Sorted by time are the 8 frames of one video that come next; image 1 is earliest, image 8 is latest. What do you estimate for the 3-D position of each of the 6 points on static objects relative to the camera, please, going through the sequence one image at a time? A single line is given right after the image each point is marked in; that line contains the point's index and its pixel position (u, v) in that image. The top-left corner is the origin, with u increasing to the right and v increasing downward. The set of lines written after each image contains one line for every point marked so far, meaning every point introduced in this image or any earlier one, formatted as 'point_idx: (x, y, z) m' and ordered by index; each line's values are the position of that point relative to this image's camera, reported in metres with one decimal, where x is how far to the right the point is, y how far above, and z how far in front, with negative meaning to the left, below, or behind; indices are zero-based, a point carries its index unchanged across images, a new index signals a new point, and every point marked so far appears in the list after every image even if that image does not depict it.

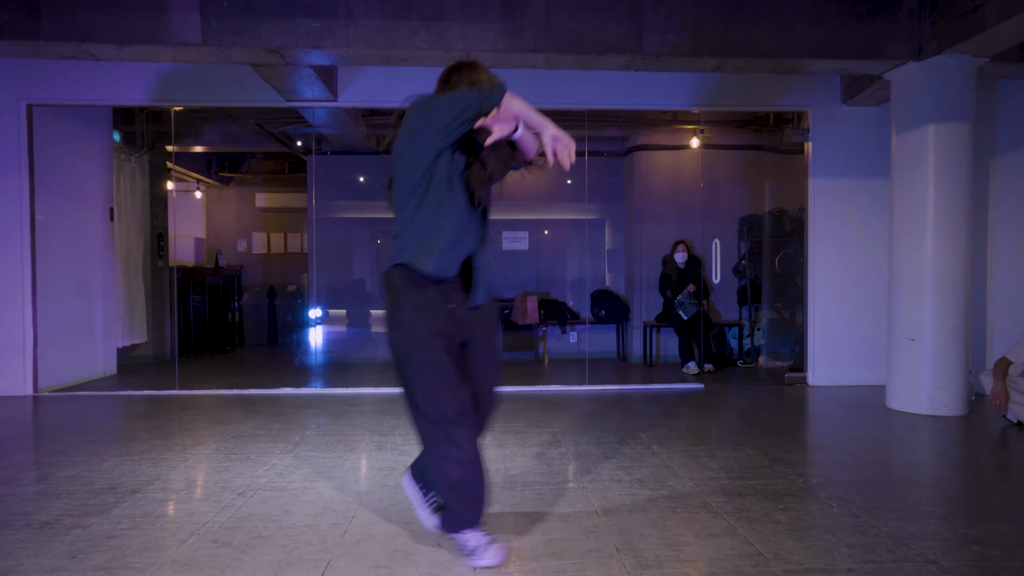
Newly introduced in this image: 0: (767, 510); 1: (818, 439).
0: (+1.1, -1.0, +2.9) m
1: (+2.1, -1.0, +4.5) m
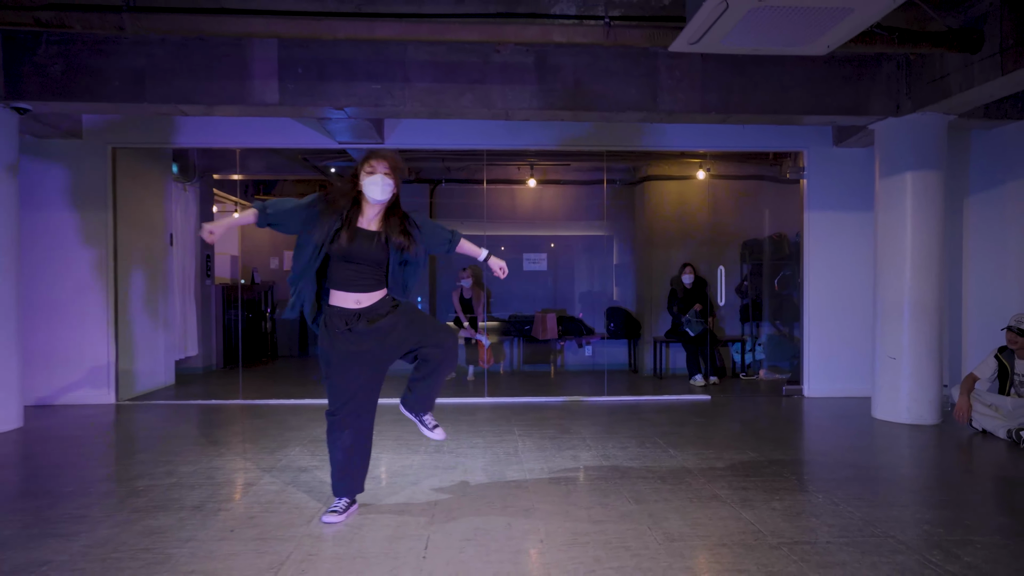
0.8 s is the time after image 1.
0: (+1.4, -1.2, +3.6) m
1: (+2.4, -1.2, +5.2) m
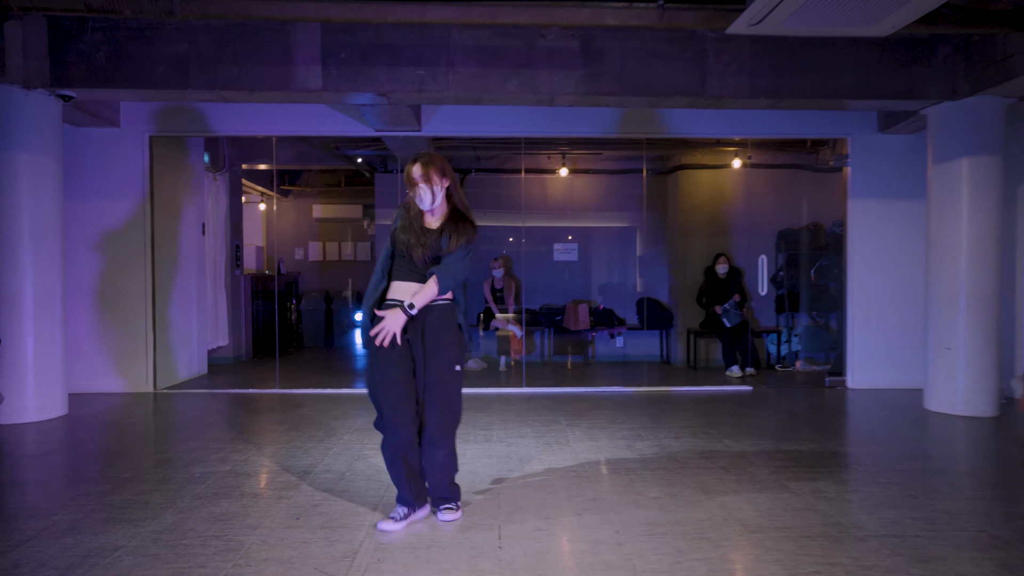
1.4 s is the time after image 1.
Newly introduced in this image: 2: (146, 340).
0: (+1.7, -1.1, +3.5) m
1: (+2.7, -1.1, +5.1) m
2: (-3.7, -0.5, +6.6) m
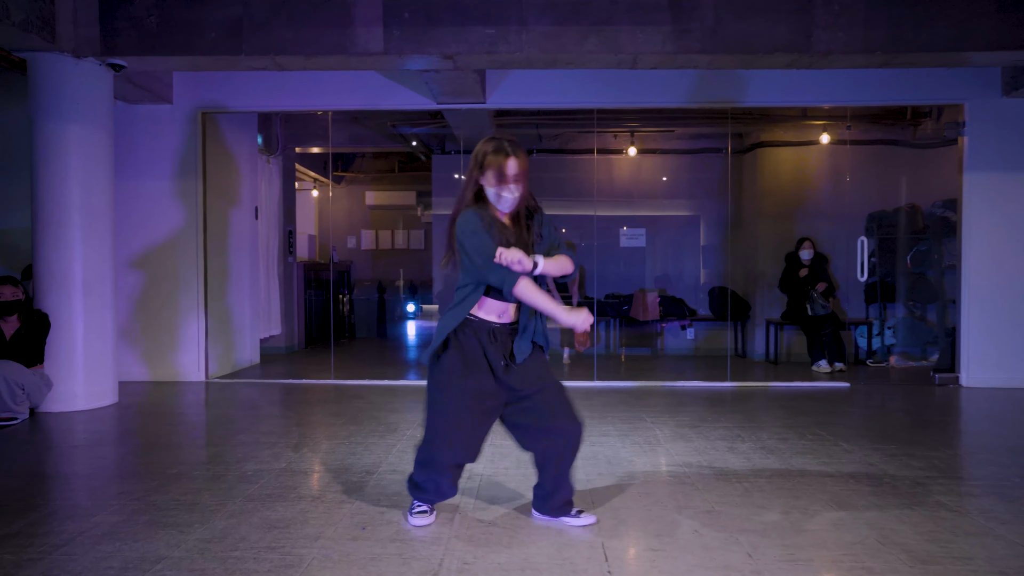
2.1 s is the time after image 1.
0: (+2.2, -1.0, +2.8) m
1: (+3.3, -1.0, +4.4) m
2: (-3.0, -0.4, +6.3) m
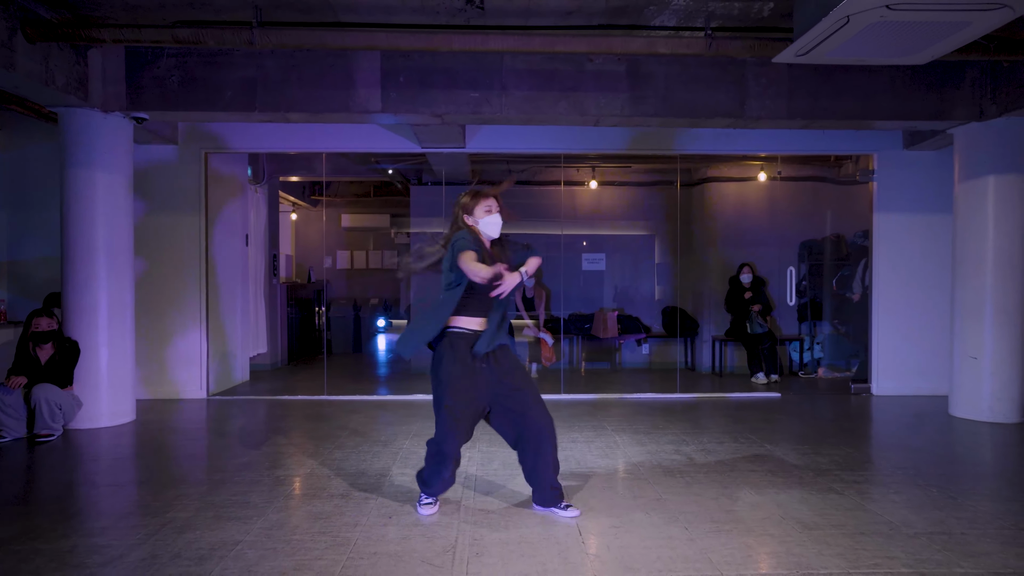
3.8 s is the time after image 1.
0: (+2.1, -1.2, +3.7) m
1: (+3.1, -1.3, +5.3) m
2: (-3.3, -0.6, +6.9) m
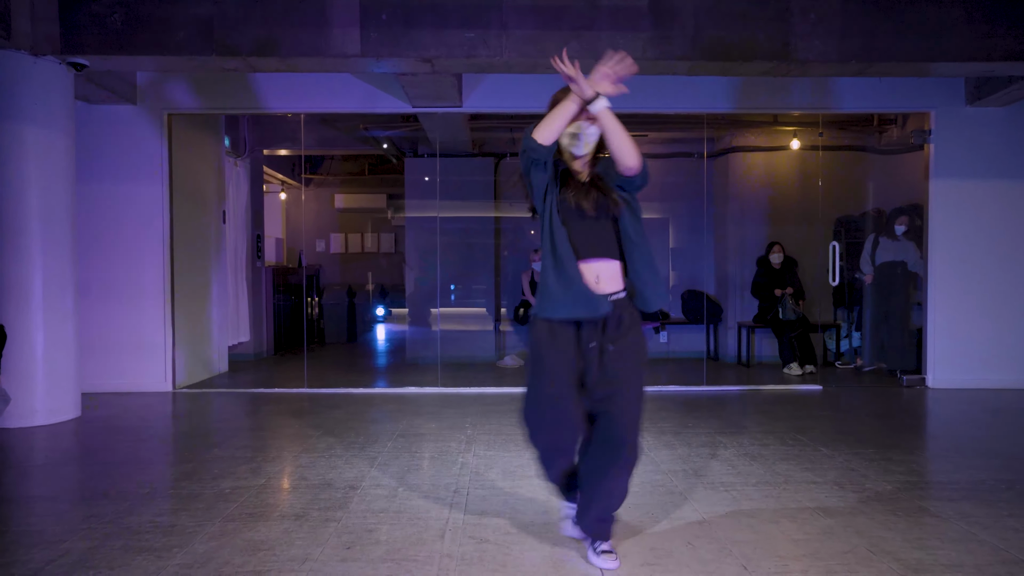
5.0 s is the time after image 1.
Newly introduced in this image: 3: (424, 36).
0: (+2.1, -1.0, +2.9) m
1: (+3.1, -1.1, +4.5) m
2: (-3.3, -0.4, +6.1) m
3: (-0.6, +1.8, +4.7) m
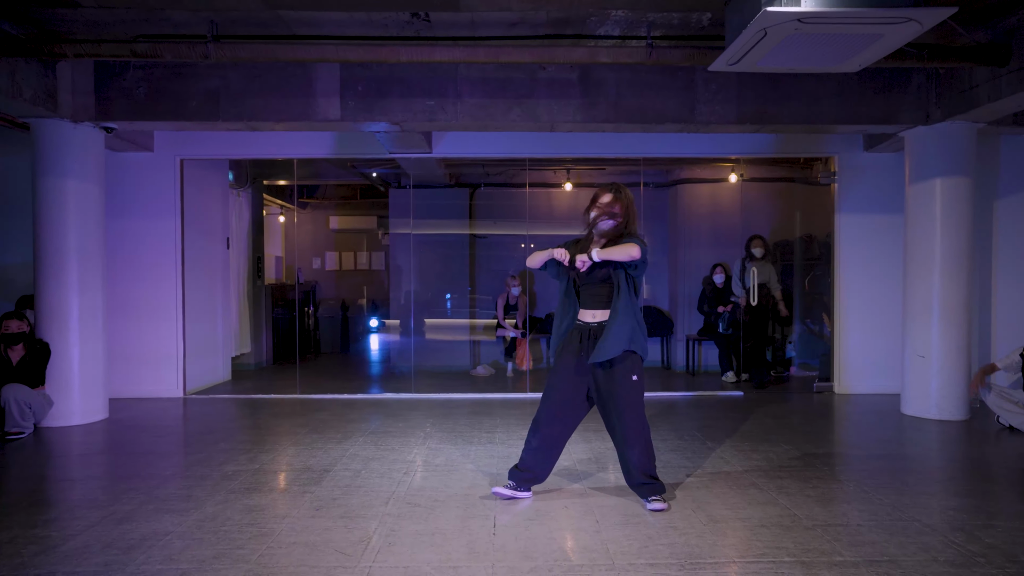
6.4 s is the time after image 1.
0: (+1.7, -1.2, +3.9) m
1: (+2.7, -1.3, +5.4) m
2: (-3.7, -0.7, +7.1) m
3: (-1.0, +1.6, +5.7) m
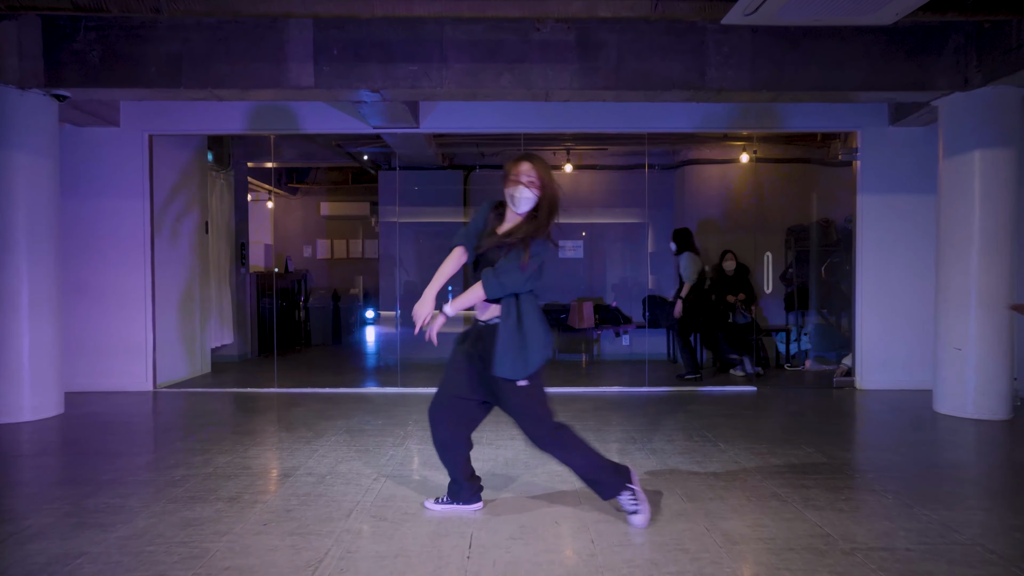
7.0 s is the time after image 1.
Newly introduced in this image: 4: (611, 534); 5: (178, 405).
0: (+1.6, -1.1, +3.3) m
1: (+2.7, -1.1, +4.9) m
2: (-3.7, -0.5, +6.6) m
3: (-1.1, +1.7, +5.1) m
4: (+0.4, -1.1, +2.9) m
5: (-3.2, -1.1, +6.3) m
